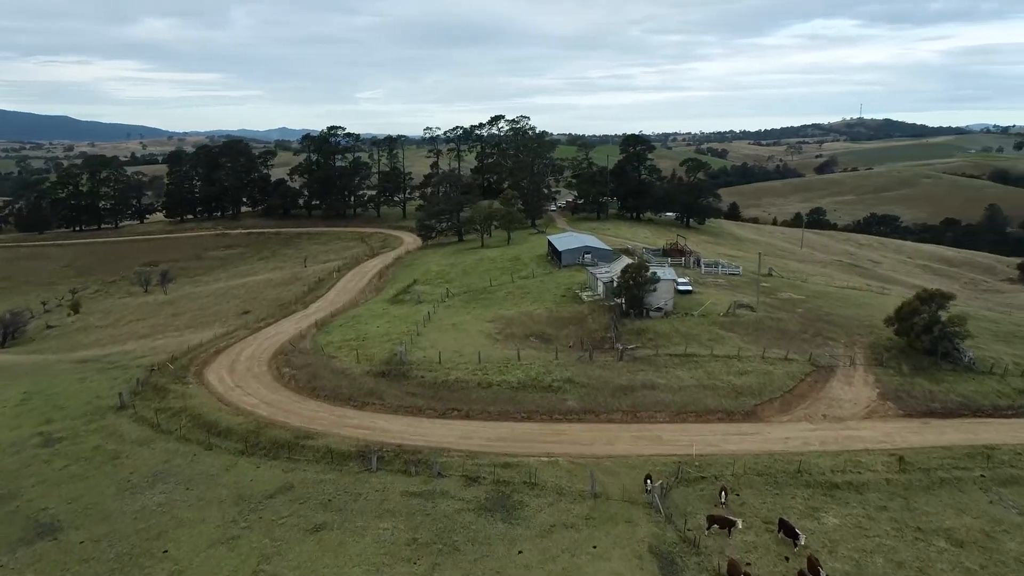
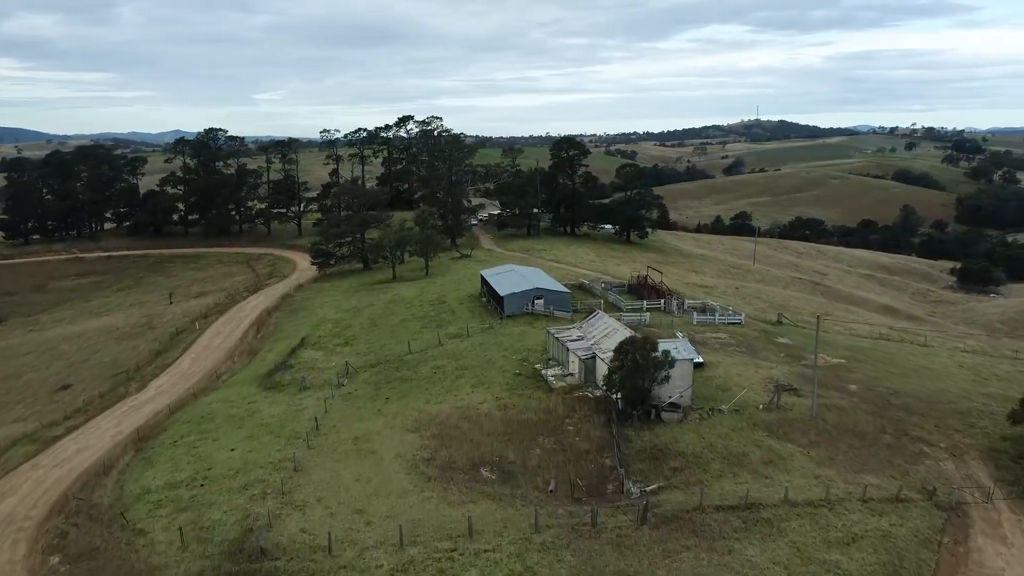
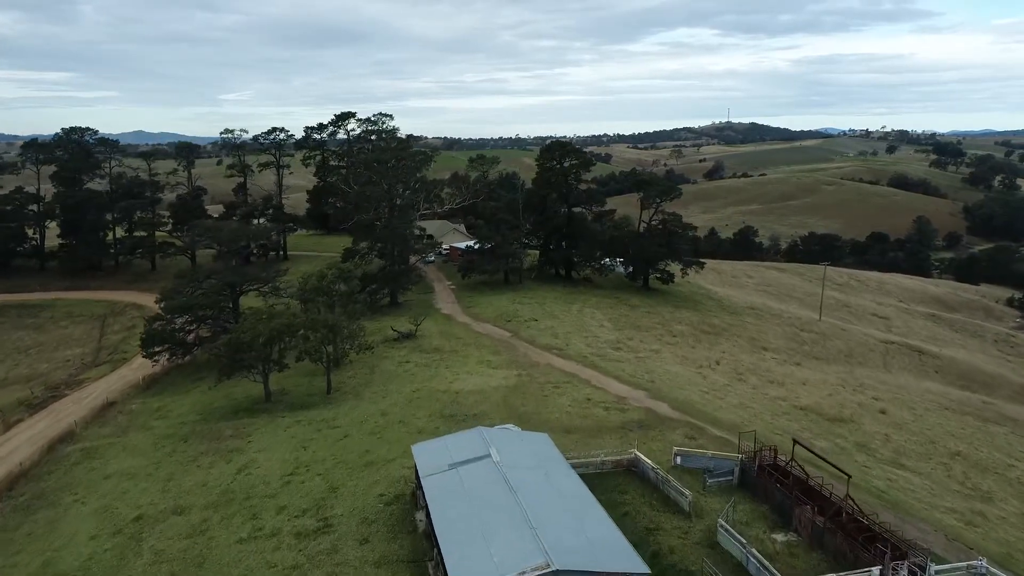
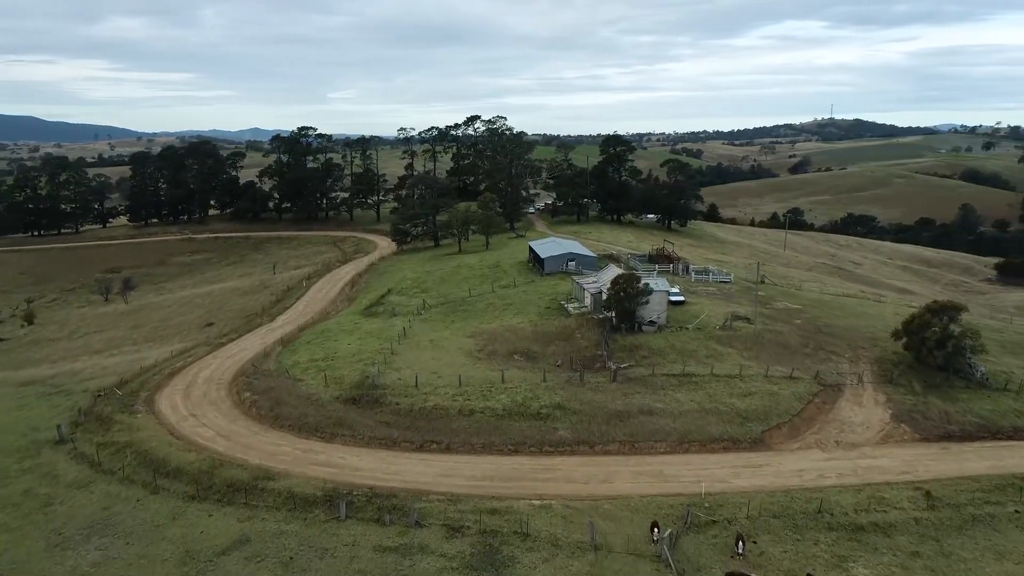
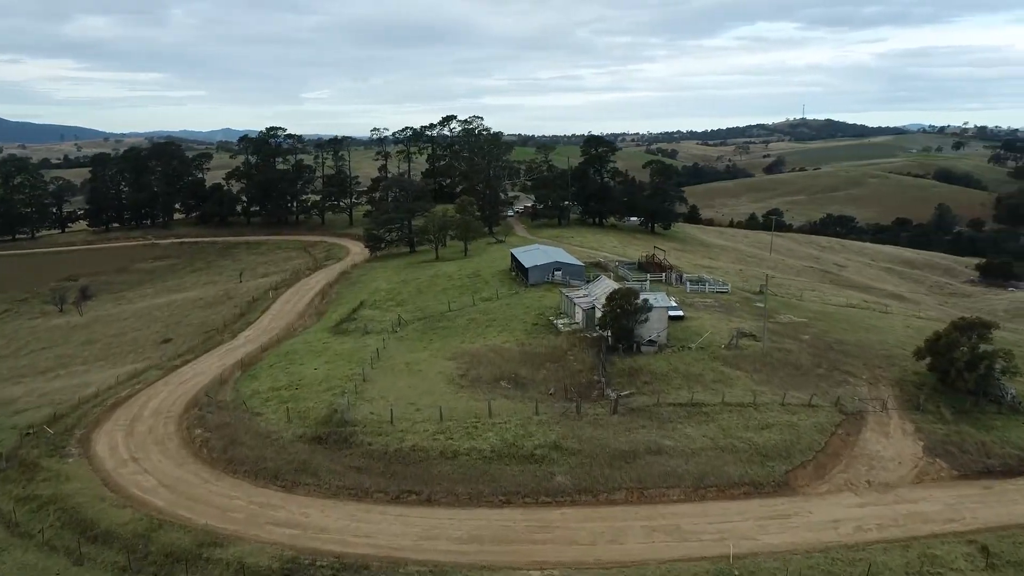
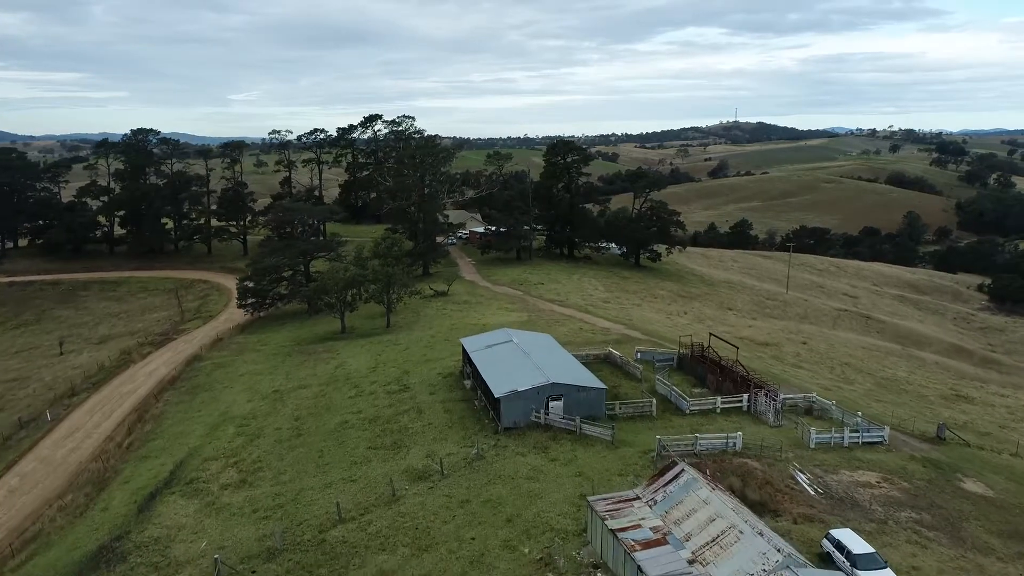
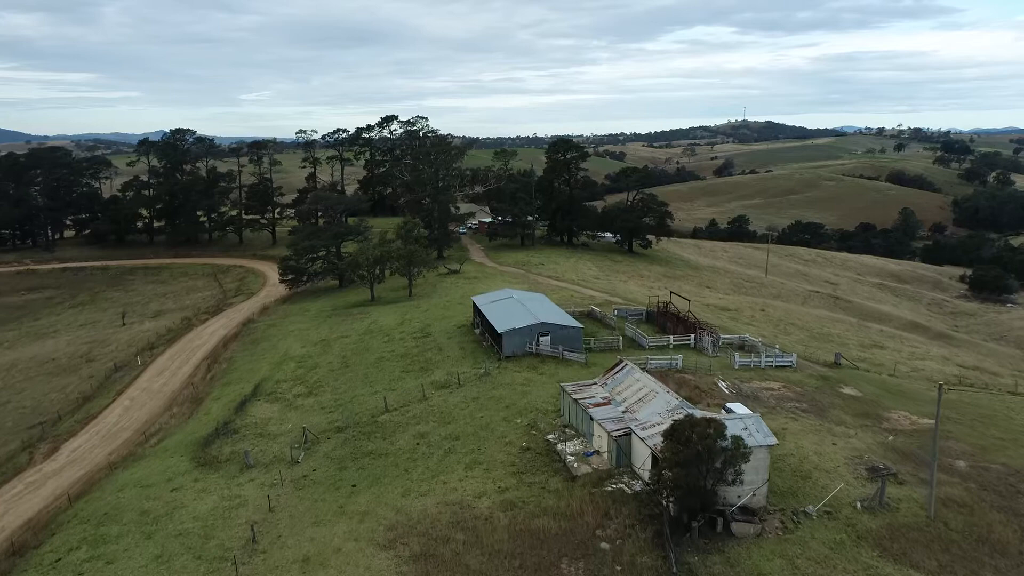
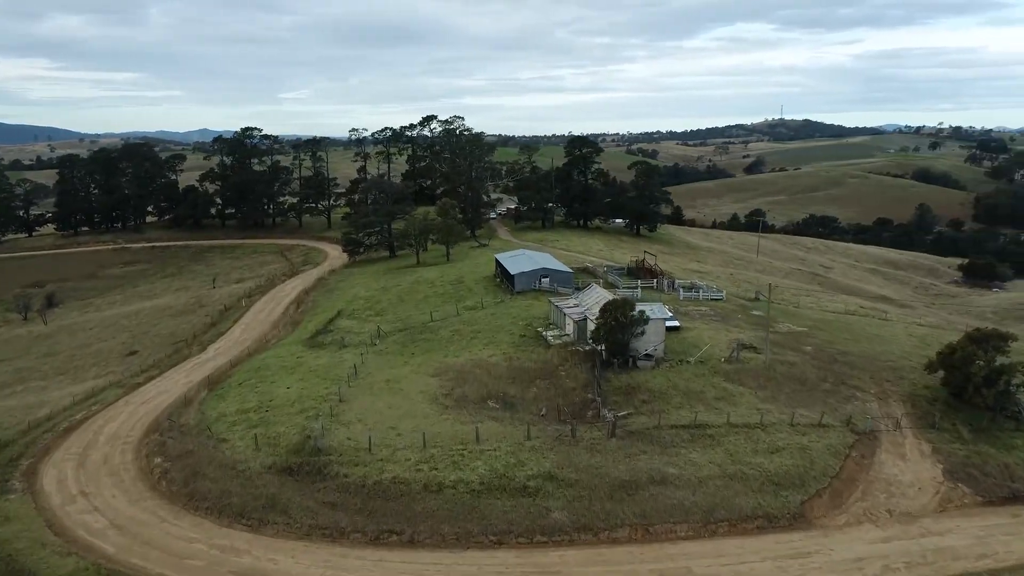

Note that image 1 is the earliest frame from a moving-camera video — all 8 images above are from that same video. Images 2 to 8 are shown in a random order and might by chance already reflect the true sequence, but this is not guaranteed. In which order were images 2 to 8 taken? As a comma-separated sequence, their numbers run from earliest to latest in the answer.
4, 5, 8, 2, 7, 6, 3
